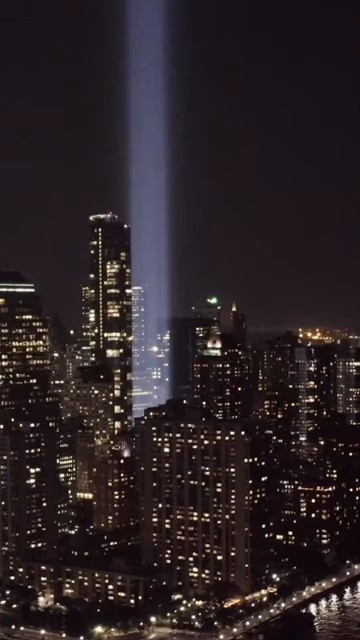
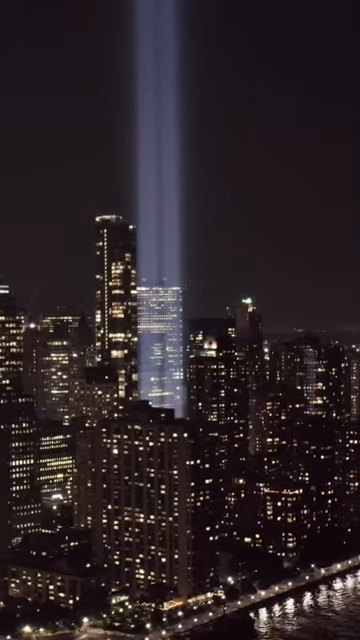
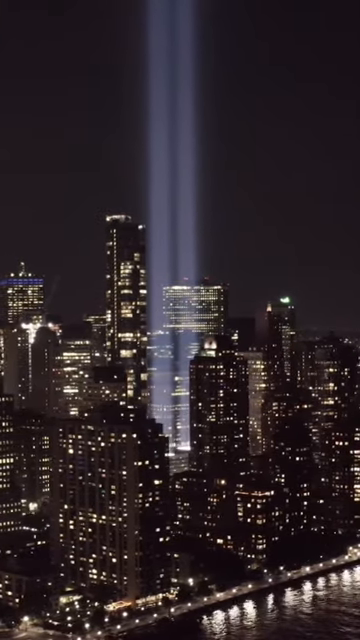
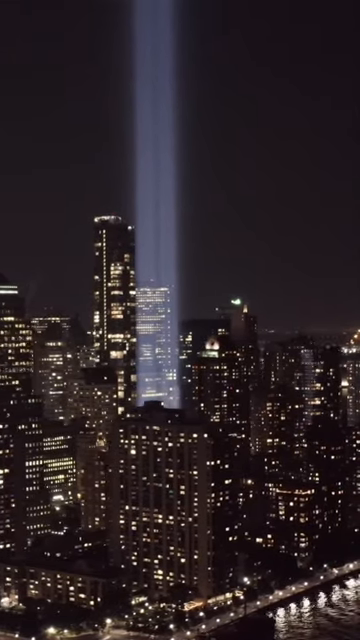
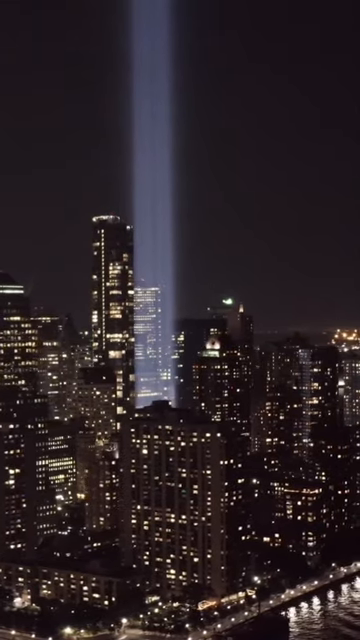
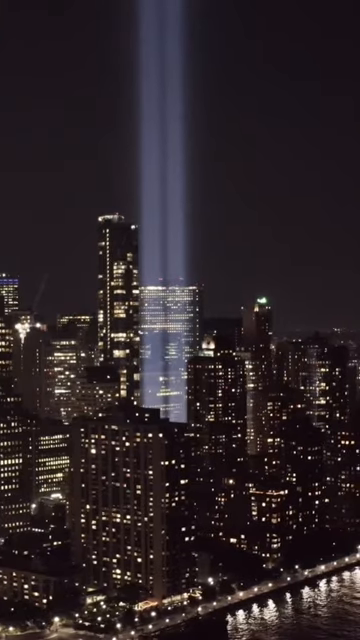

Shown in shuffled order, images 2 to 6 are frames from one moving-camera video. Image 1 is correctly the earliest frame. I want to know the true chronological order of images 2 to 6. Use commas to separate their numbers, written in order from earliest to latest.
5, 4, 2, 6, 3
